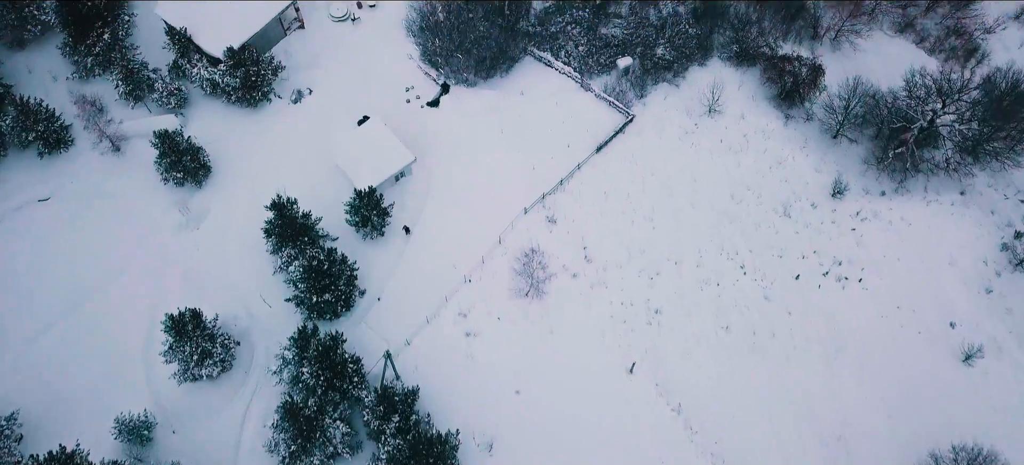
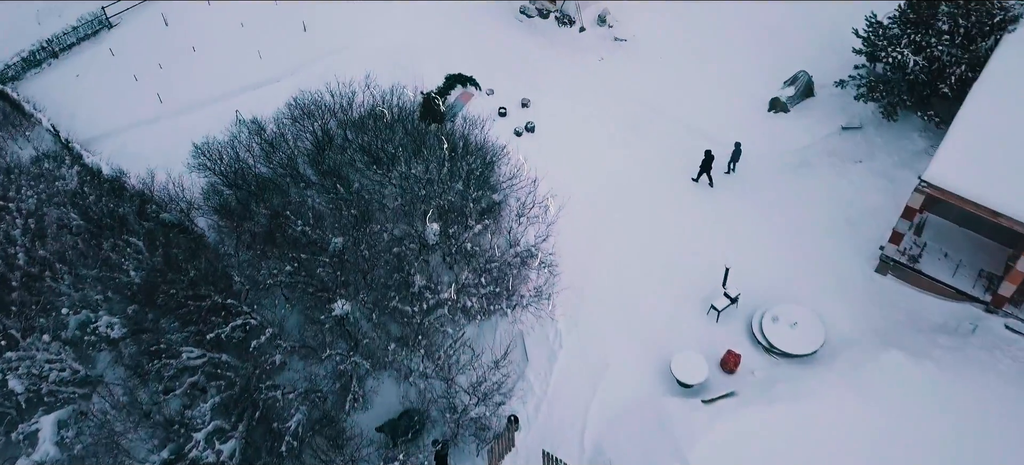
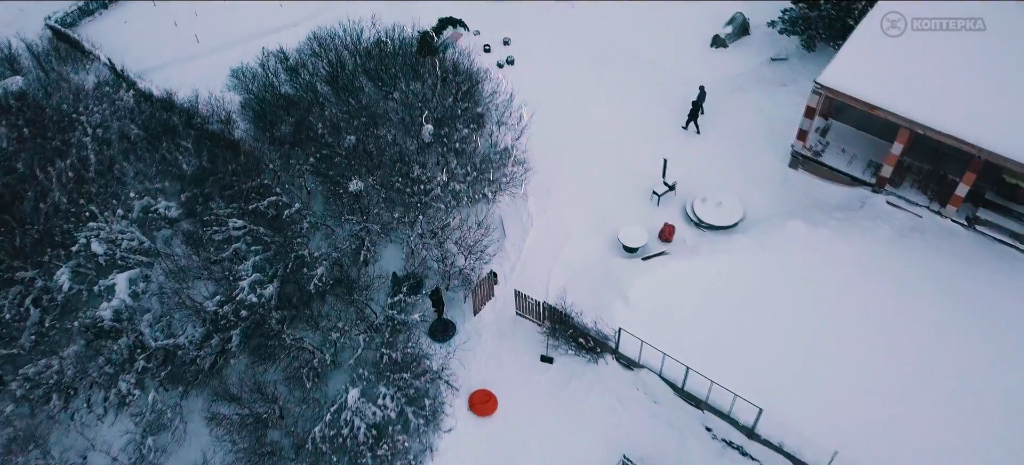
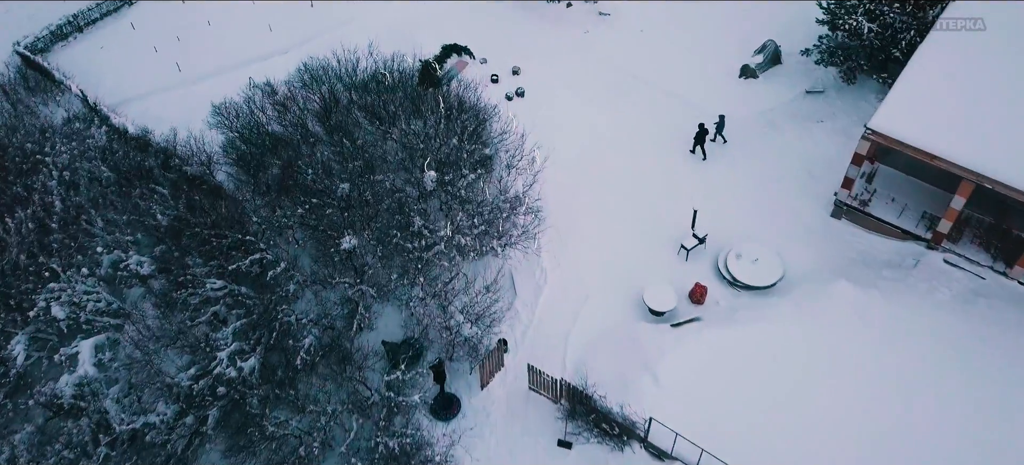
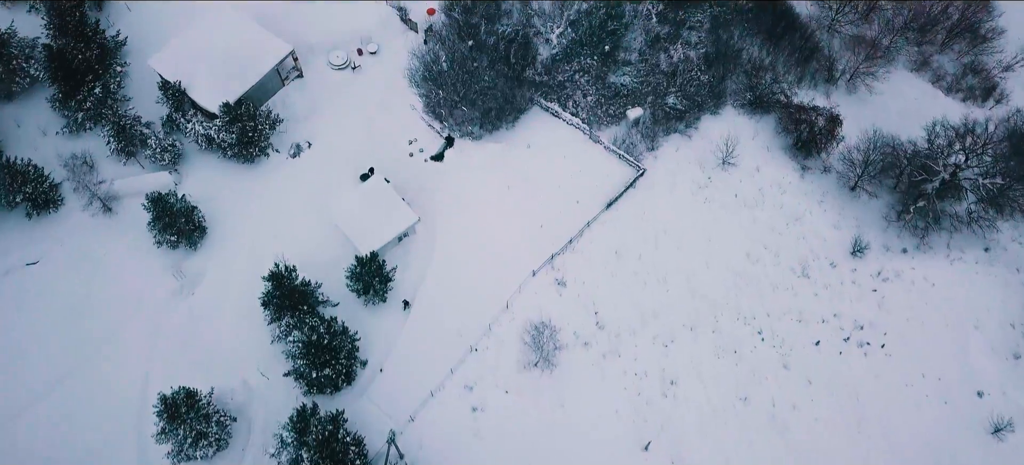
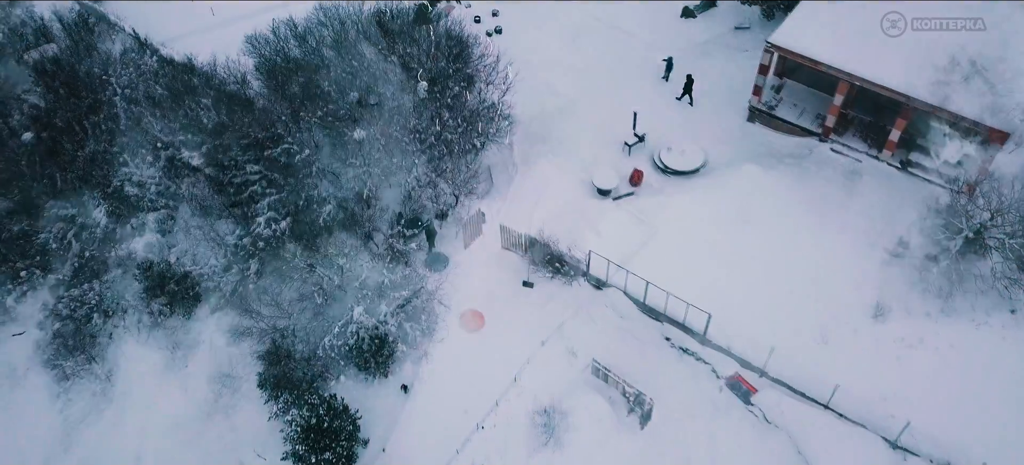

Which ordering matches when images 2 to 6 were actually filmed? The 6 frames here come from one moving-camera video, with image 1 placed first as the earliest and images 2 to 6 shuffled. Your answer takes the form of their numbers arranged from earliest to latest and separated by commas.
5, 6, 3, 4, 2
